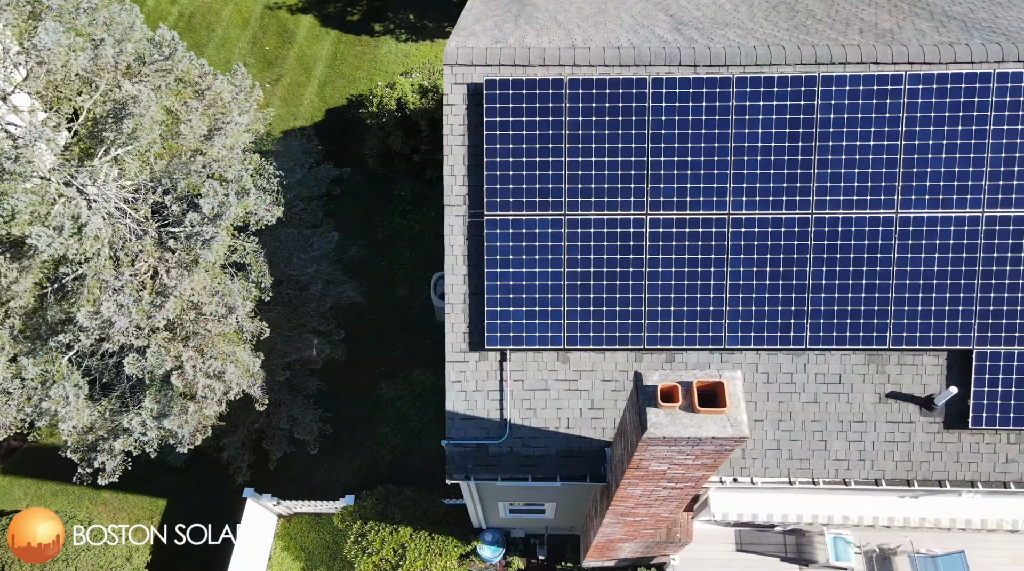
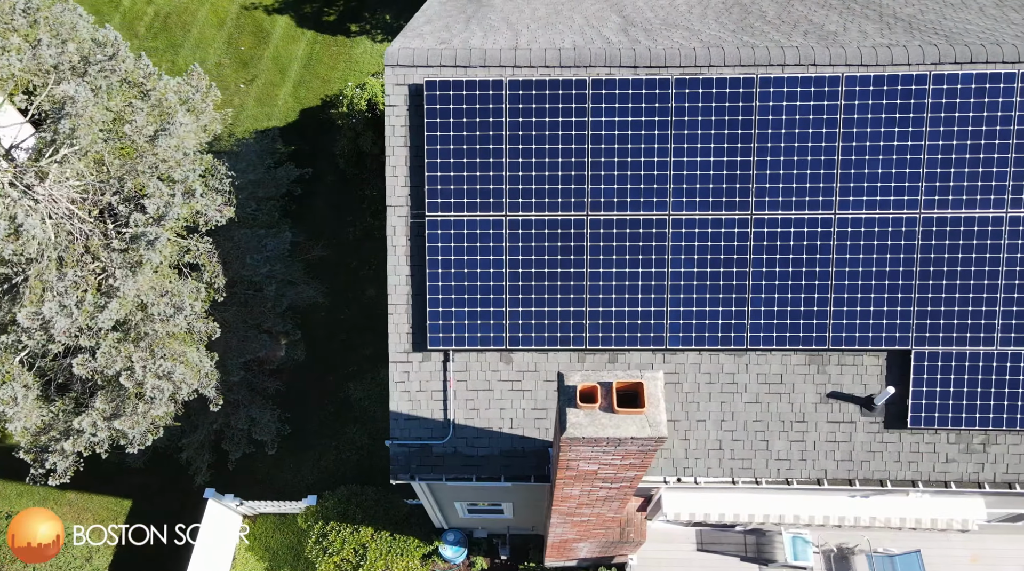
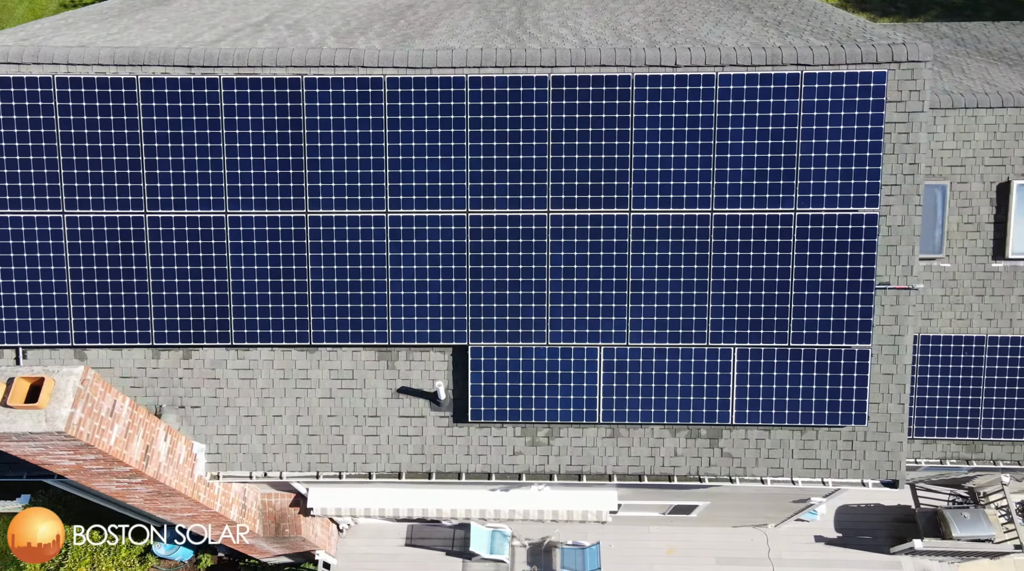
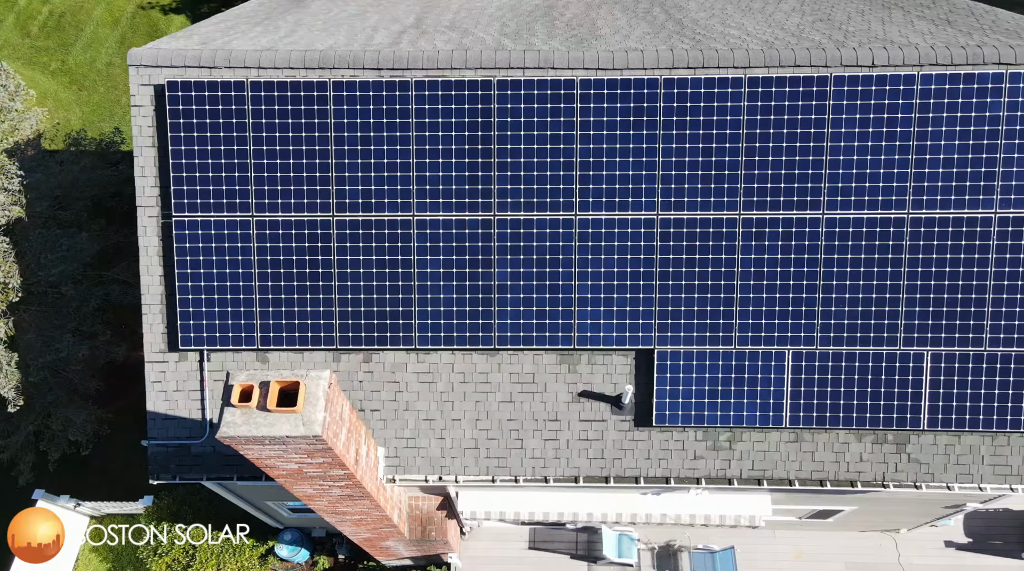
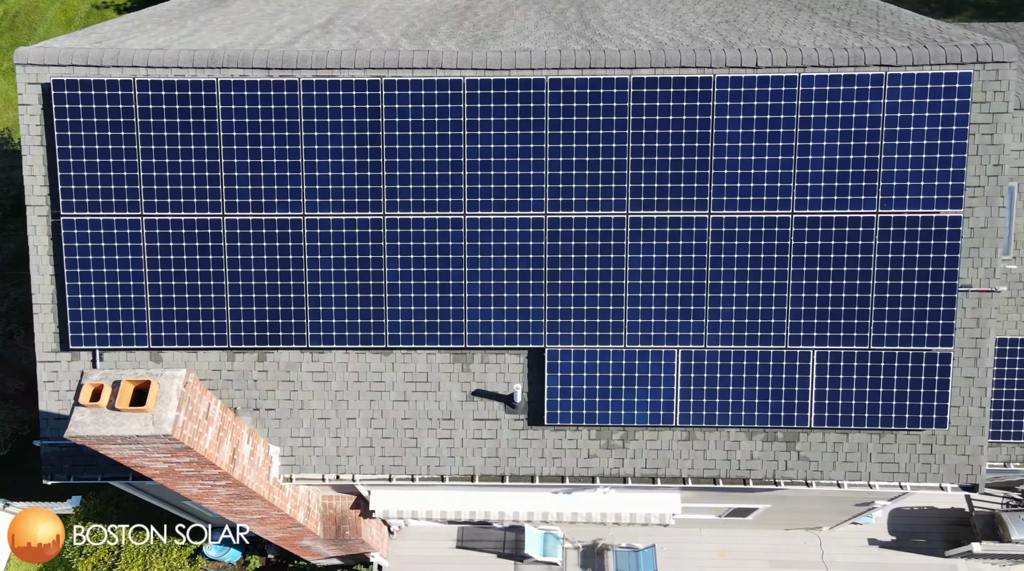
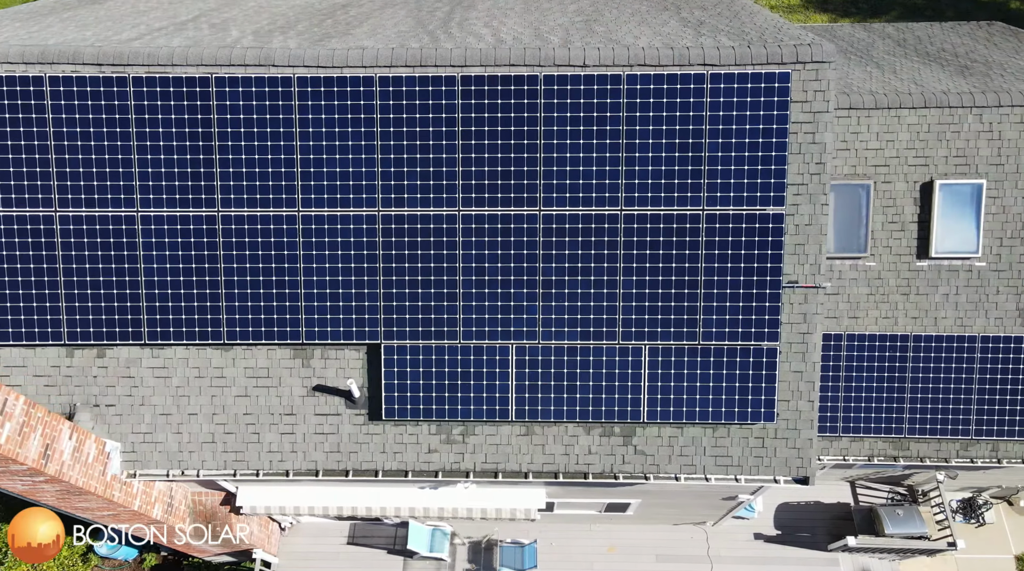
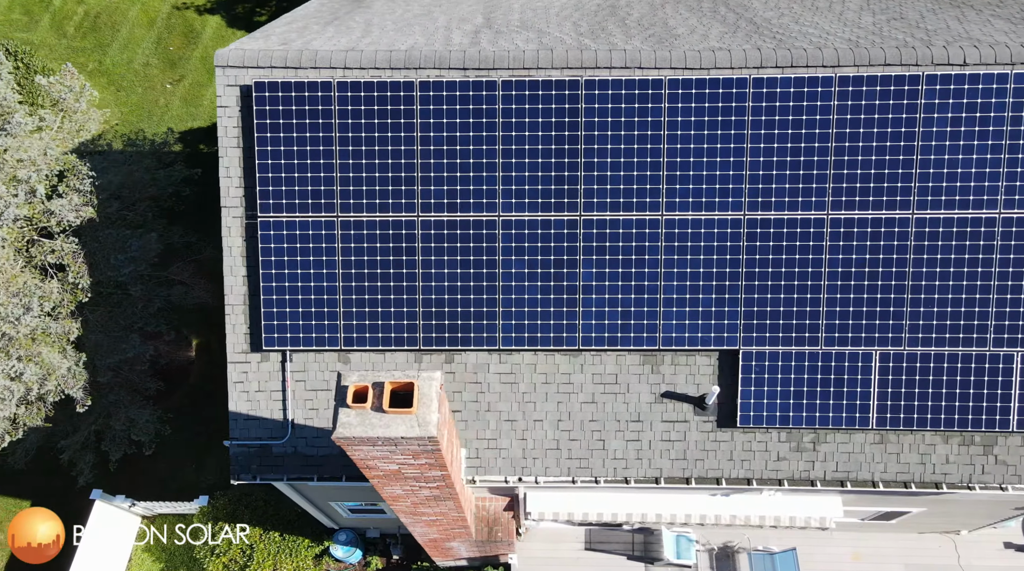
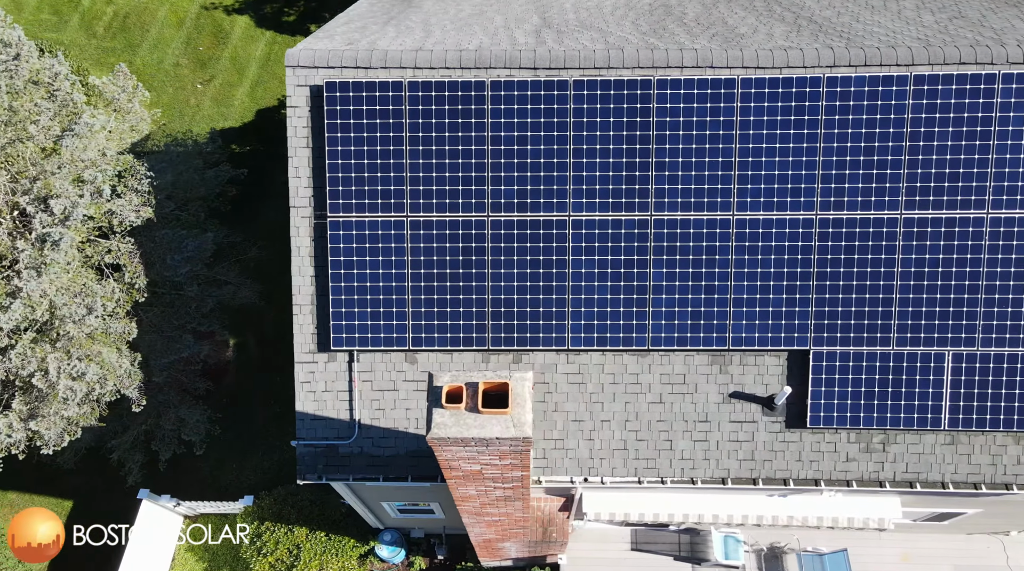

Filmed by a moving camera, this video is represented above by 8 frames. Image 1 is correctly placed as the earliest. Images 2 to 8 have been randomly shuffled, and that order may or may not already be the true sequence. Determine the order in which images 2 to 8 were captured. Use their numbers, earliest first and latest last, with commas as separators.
2, 8, 7, 4, 5, 3, 6
